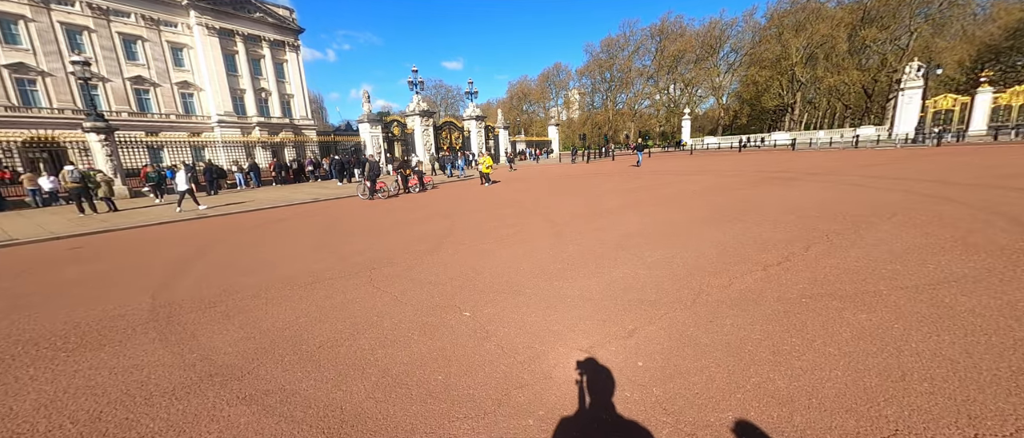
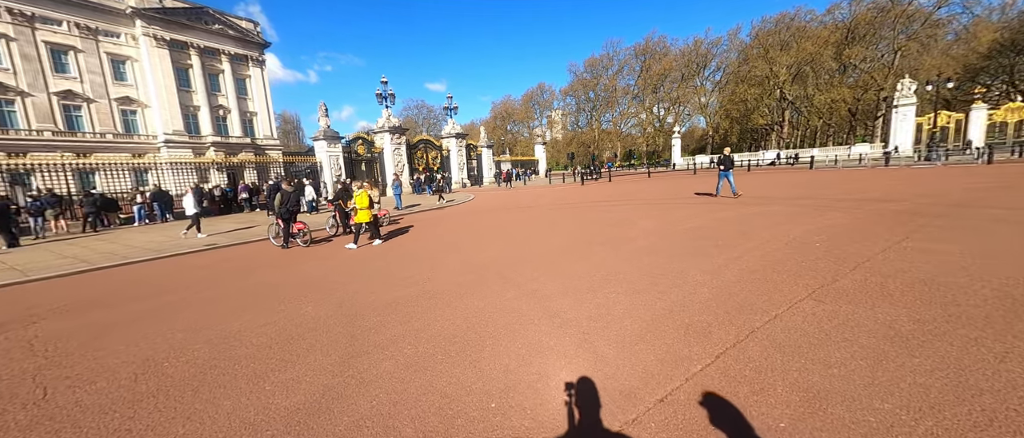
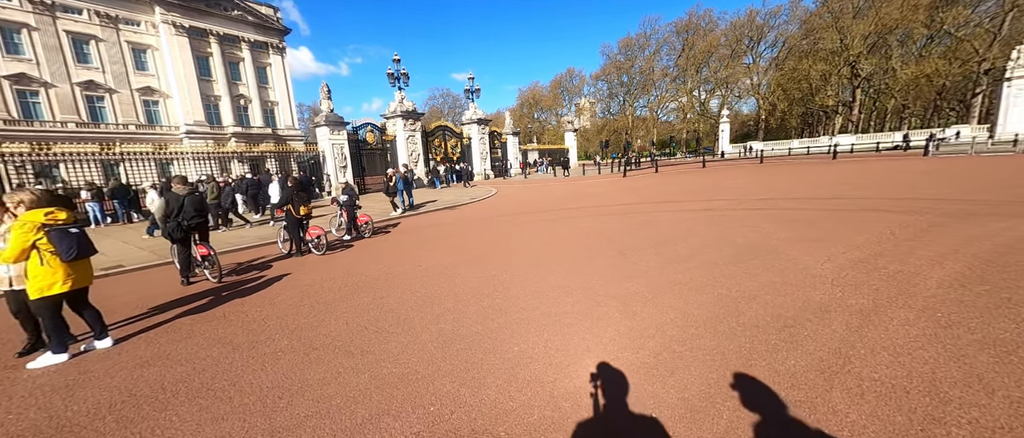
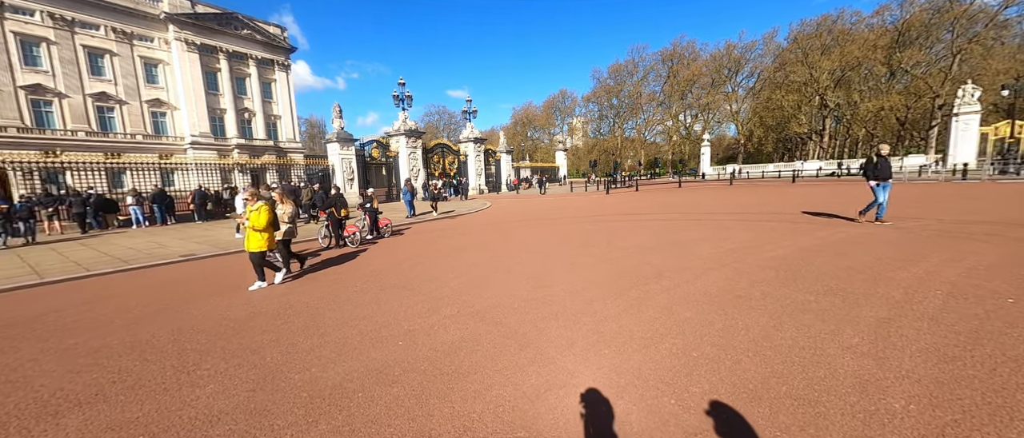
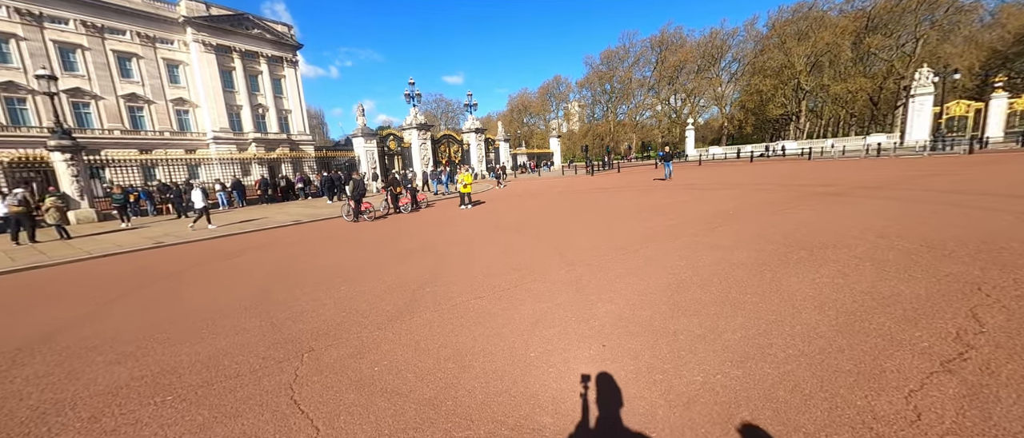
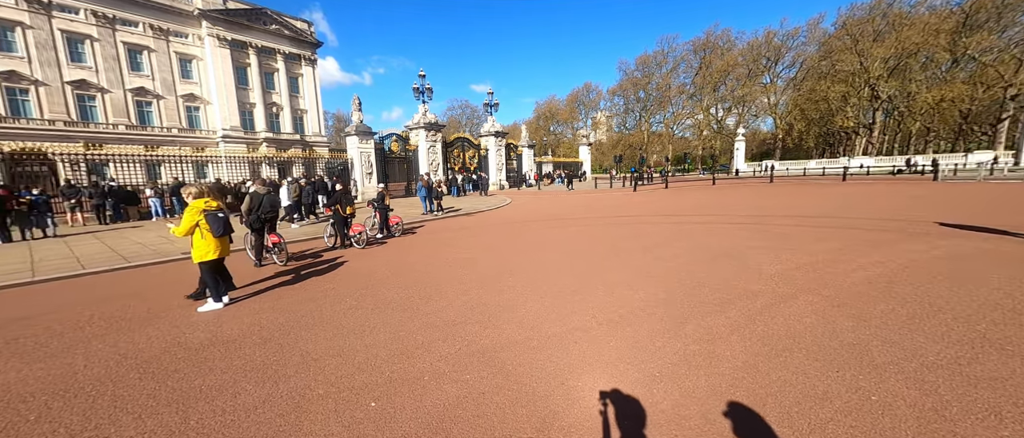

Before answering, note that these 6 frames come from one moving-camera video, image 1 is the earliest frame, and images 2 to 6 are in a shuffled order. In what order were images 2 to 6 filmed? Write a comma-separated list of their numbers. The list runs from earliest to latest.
5, 2, 4, 6, 3
